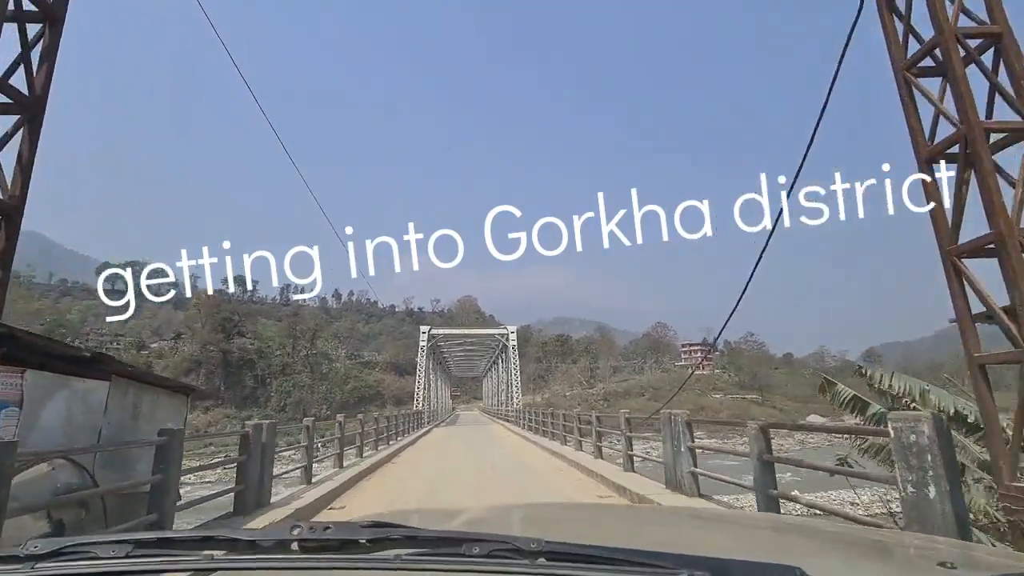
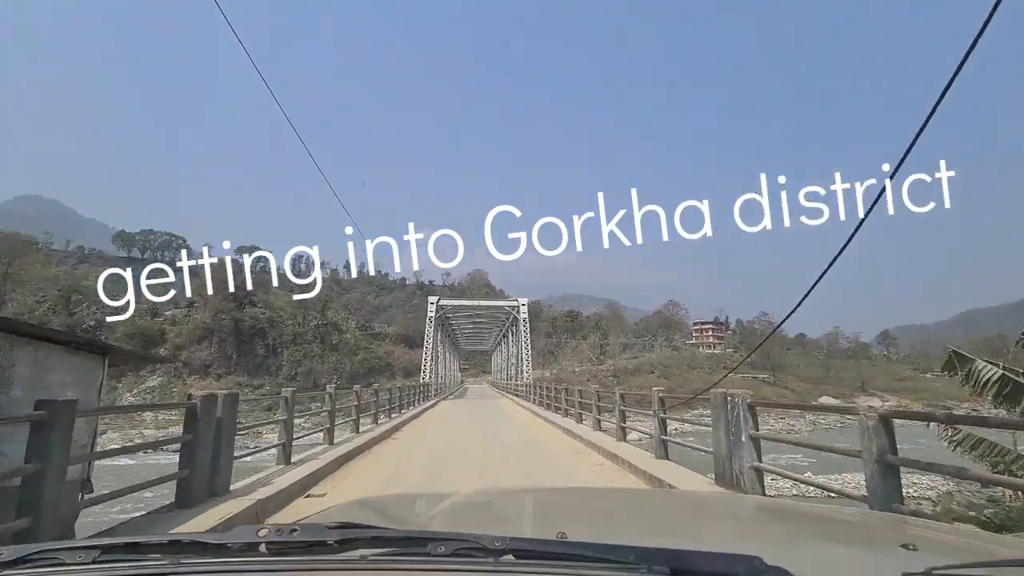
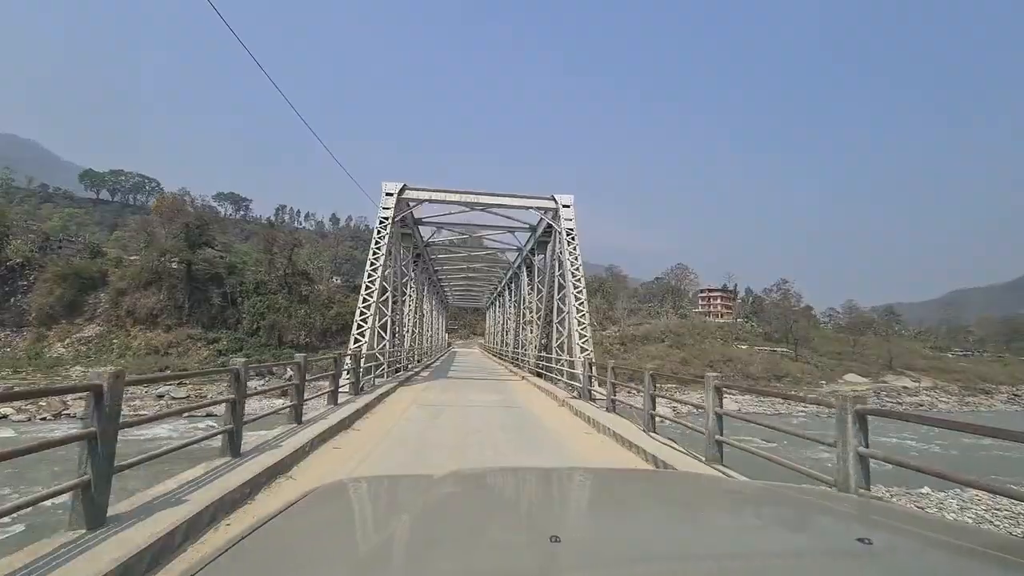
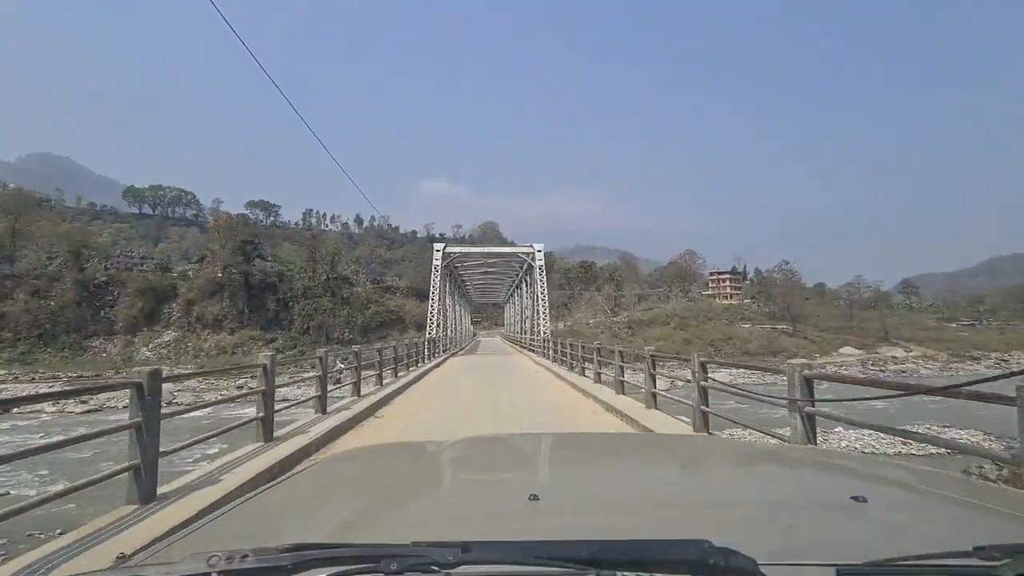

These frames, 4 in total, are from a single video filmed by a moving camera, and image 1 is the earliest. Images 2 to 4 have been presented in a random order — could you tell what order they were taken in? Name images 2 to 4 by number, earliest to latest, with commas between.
2, 4, 3
